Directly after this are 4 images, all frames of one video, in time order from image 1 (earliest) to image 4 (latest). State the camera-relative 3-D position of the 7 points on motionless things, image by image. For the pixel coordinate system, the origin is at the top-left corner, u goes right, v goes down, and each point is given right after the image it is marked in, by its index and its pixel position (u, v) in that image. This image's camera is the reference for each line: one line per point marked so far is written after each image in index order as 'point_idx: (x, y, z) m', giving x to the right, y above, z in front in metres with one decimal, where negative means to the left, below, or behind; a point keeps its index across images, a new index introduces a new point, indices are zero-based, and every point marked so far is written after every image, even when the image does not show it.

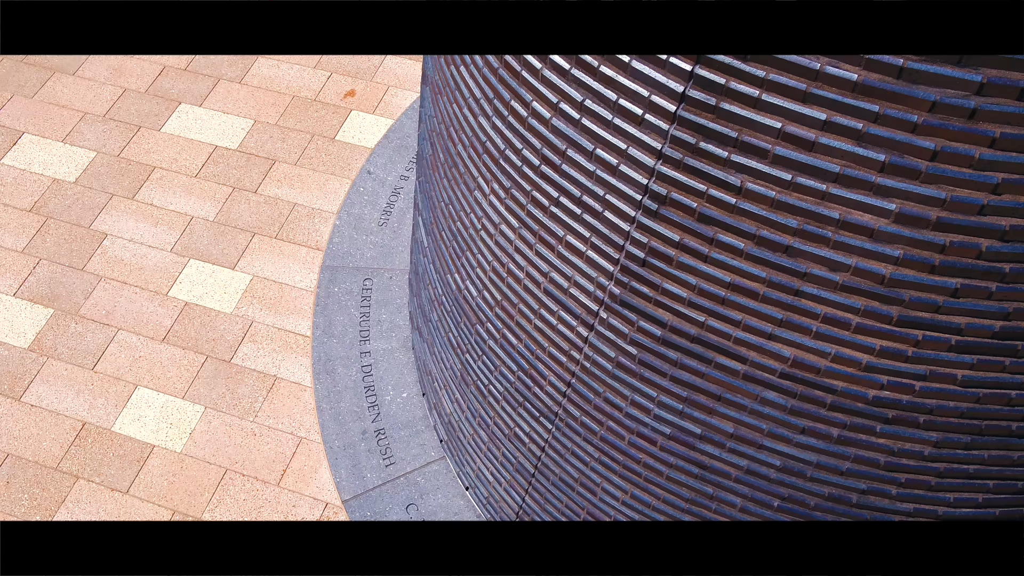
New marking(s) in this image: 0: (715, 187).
0: (+1.2, +0.6, +5.7) m
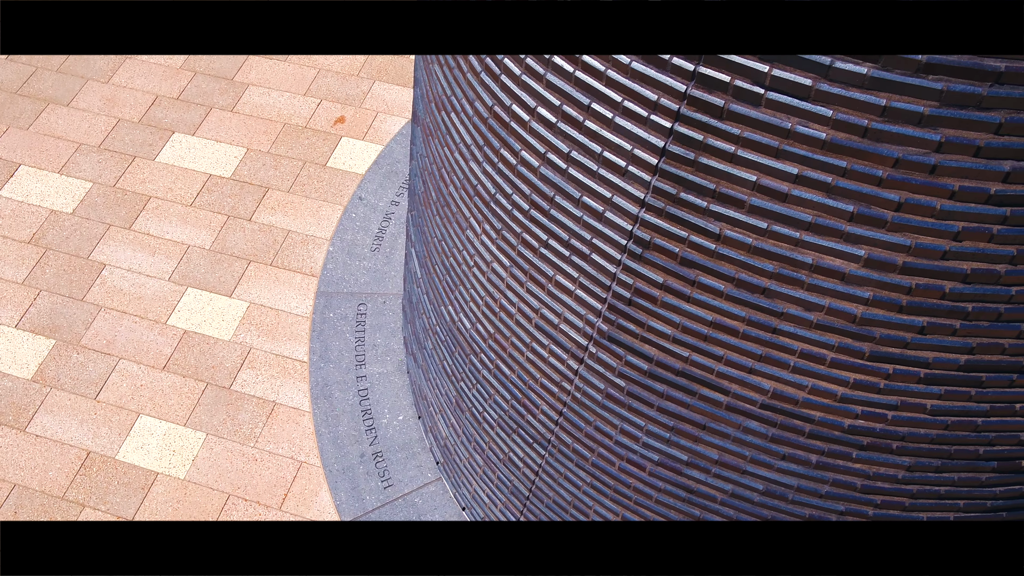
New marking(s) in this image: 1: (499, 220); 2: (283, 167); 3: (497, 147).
0: (+1.1, +0.3, +6.1) m
1: (-0.1, +0.5, +7.5) m
2: (-3.1, +1.6, +13.7) m
3: (-0.1, +1.0, +7.1) m
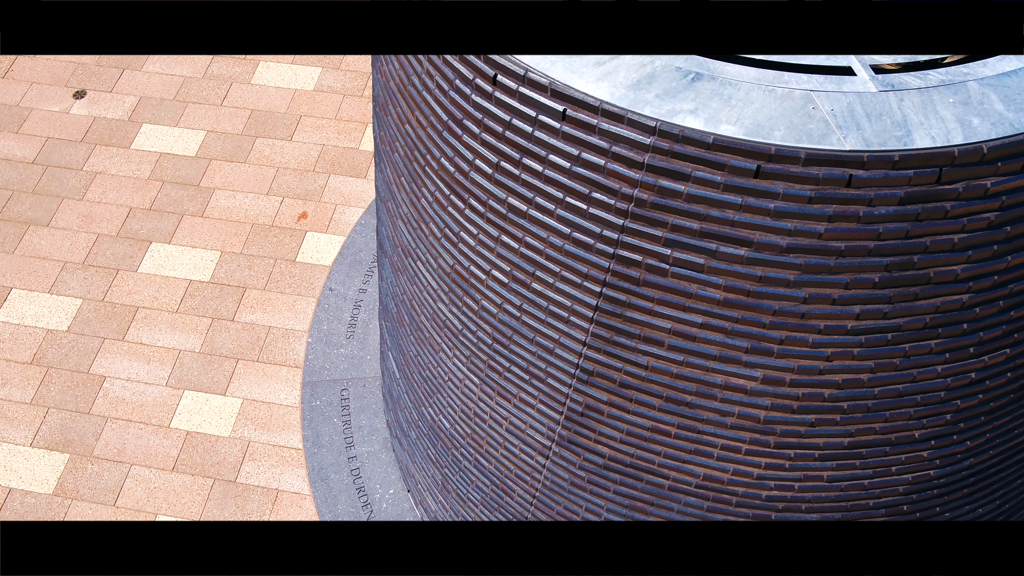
0: (+0.9, -0.6, +7.6) m
1: (-0.4, -0.5, +8.9) m
2: (-3.8, +0.3, +15.0) m
3: (-0.4, -0.1, +8.6) m
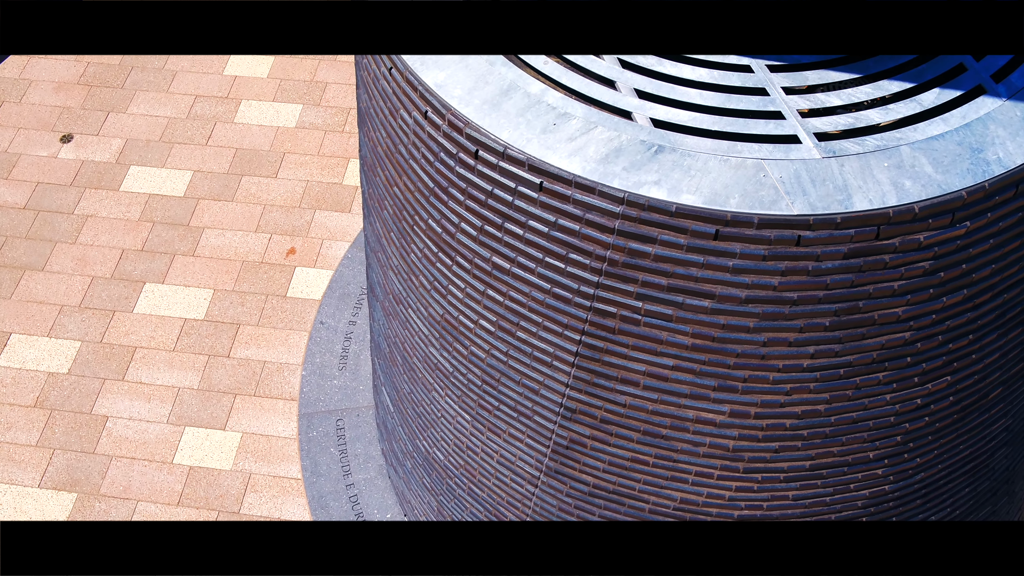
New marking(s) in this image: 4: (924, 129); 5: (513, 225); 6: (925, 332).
0: (+0.8, -1.0, +8.3) m
1: (-0.5, -1.0, +9.6) m
2: (-4.1, -0.2, +15.6) m
3: (-0.6, -0.5, +9.2) m
4: (+3.0, +1.1, +7.1) m
5: (0.0, +0.5, +7.6) m
6: (+3.1, -0.3, +7.6) m
